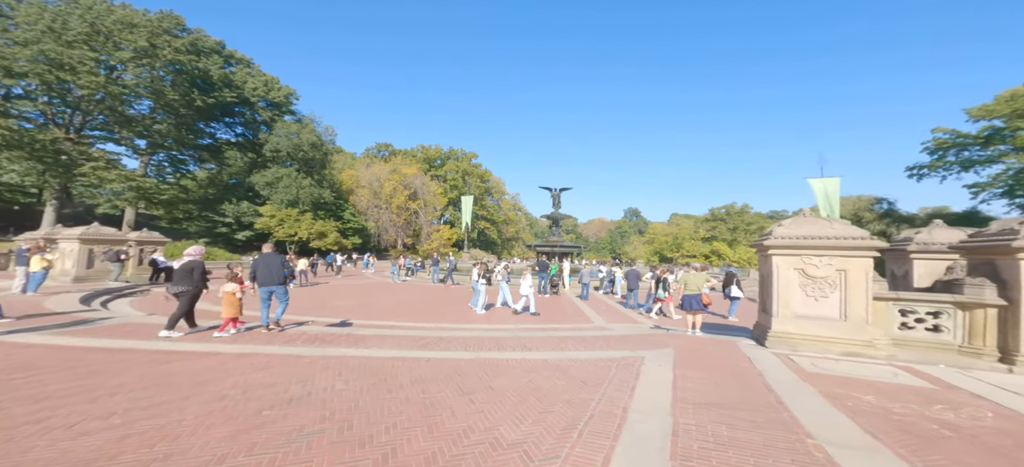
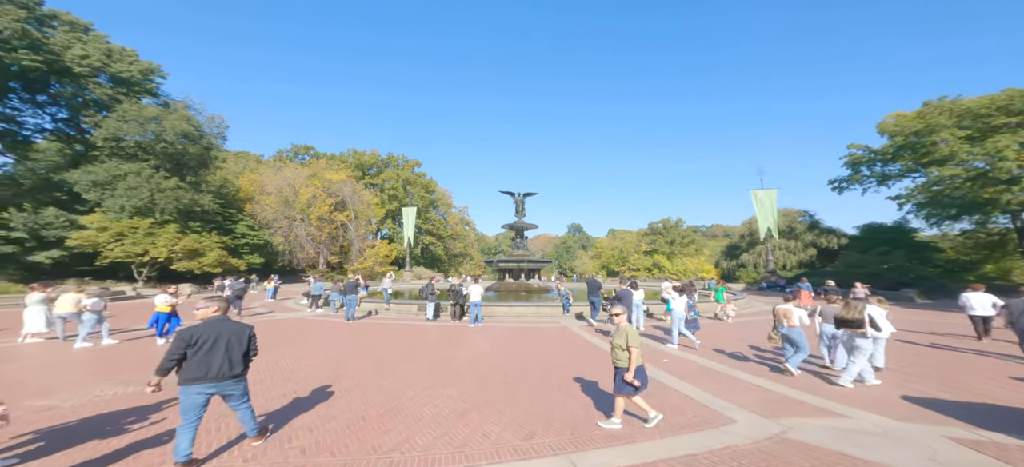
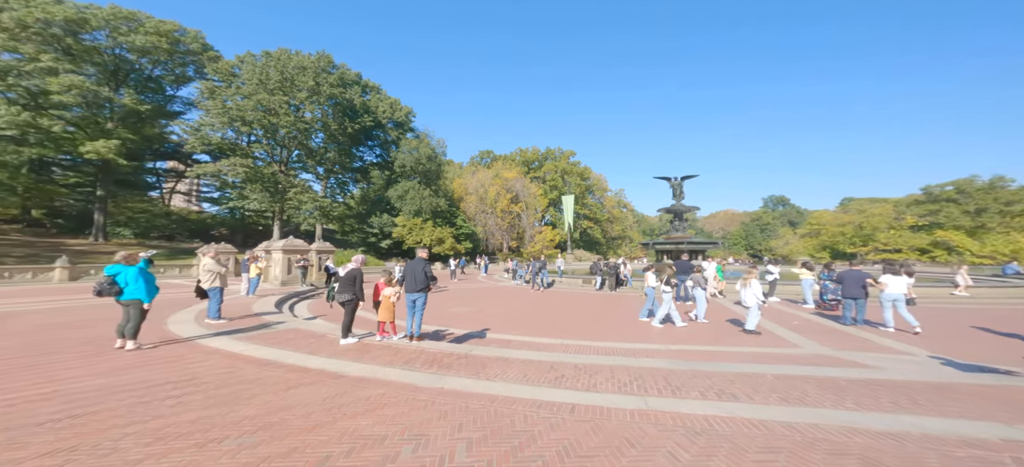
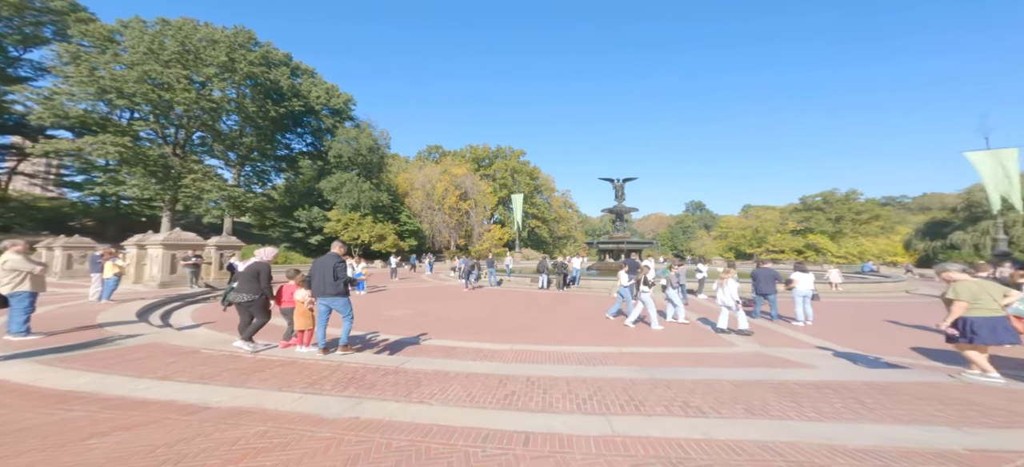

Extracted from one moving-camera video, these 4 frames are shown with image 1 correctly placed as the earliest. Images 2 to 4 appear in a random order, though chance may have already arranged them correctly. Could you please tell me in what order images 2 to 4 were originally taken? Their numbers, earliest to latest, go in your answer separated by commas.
3, 4, 2
